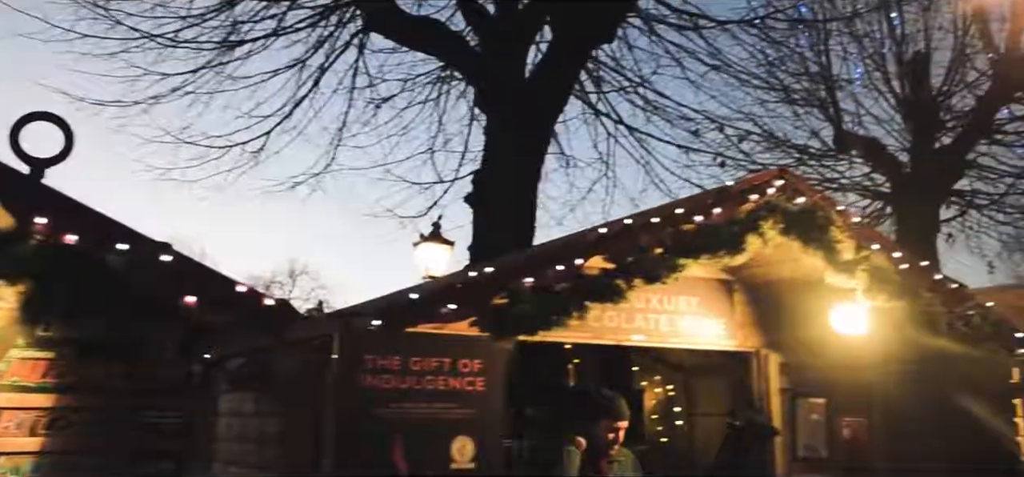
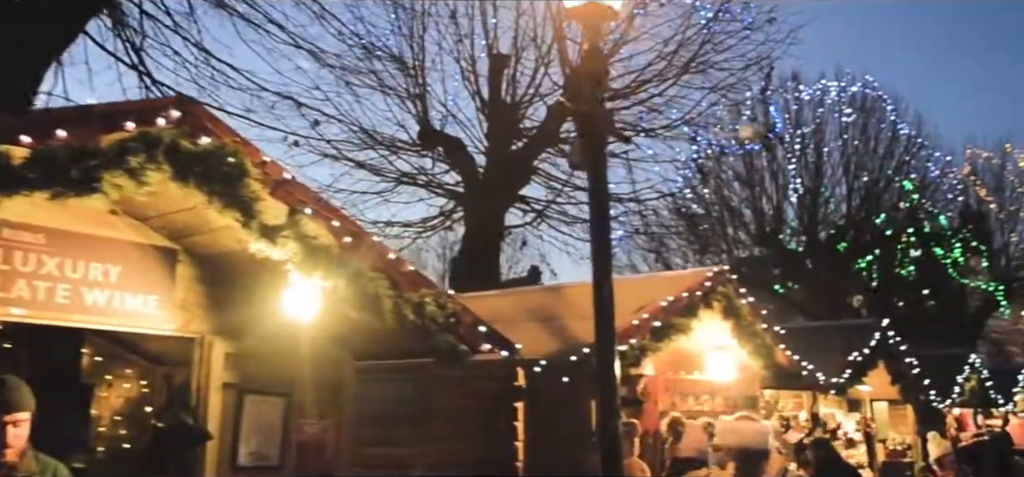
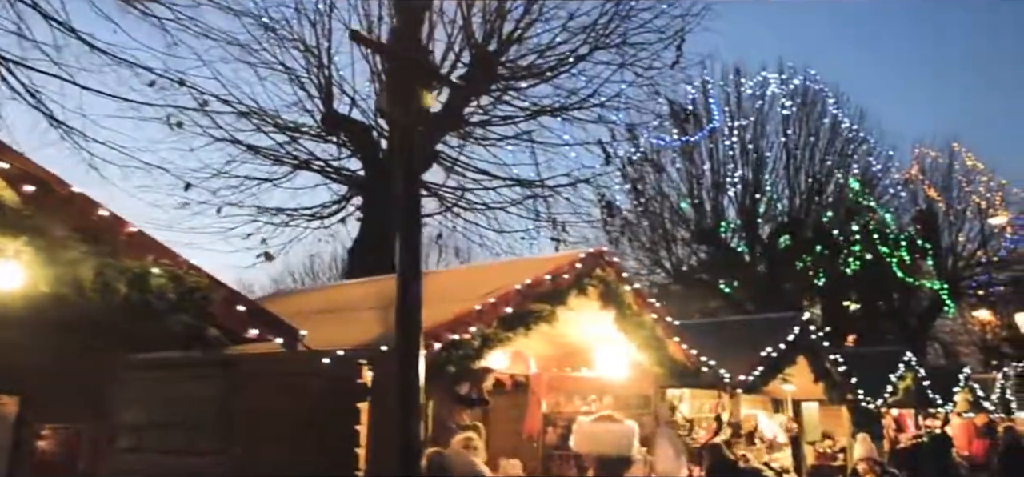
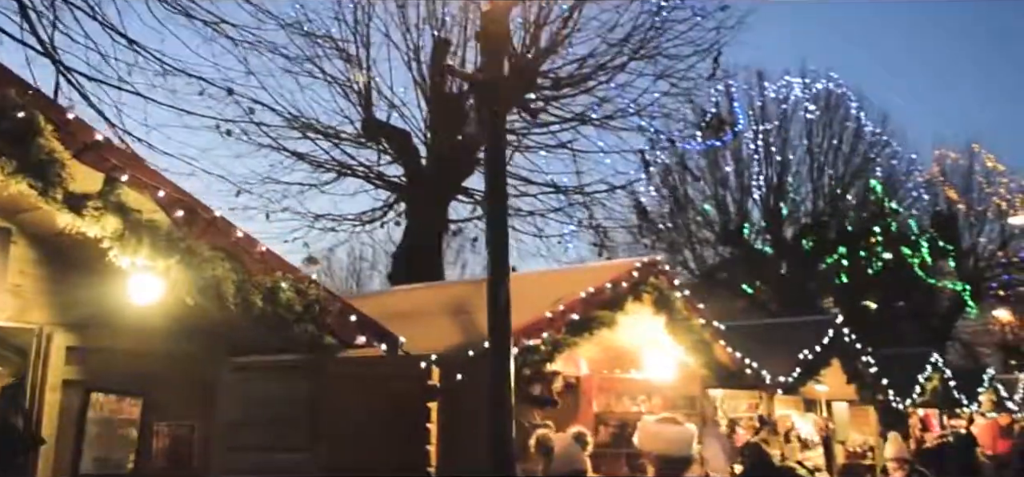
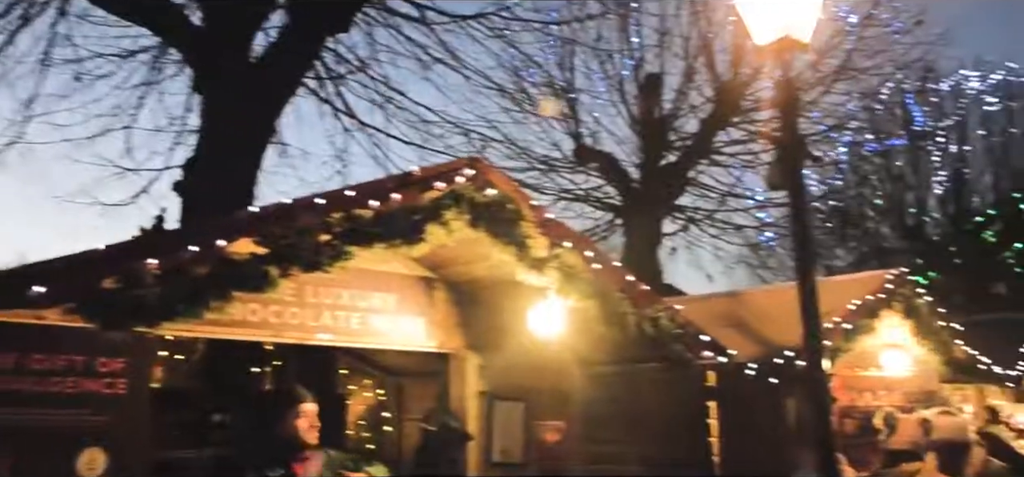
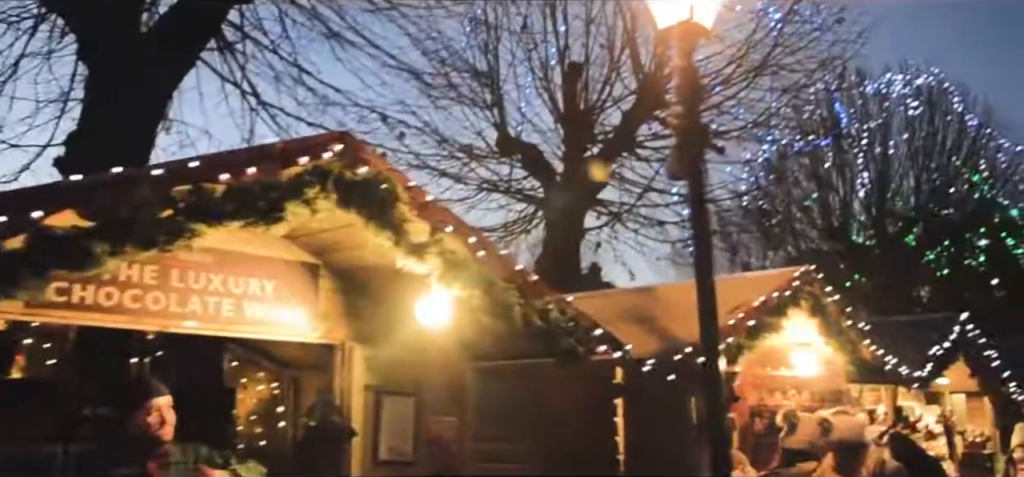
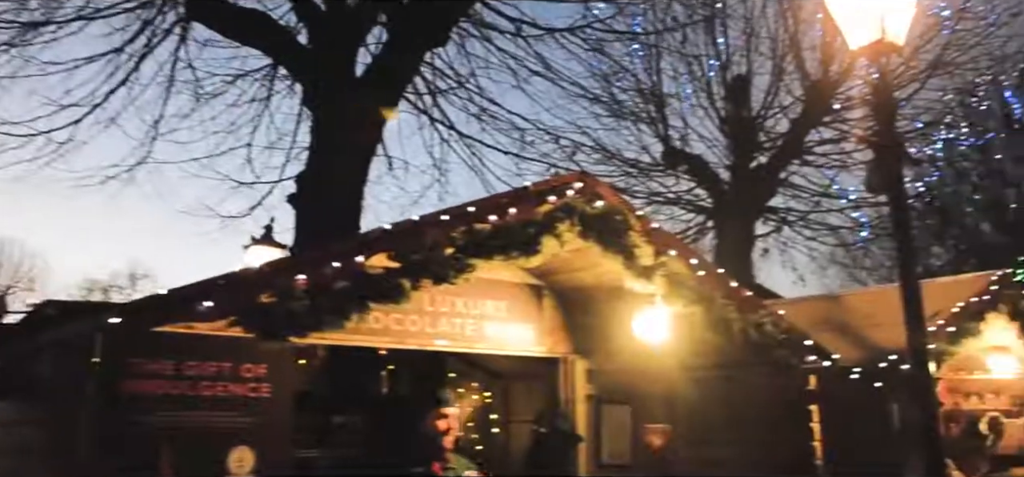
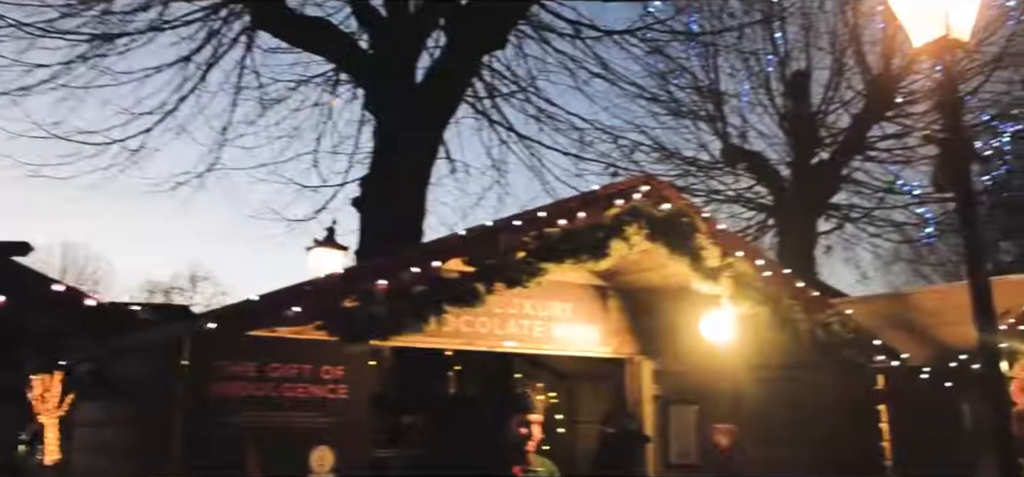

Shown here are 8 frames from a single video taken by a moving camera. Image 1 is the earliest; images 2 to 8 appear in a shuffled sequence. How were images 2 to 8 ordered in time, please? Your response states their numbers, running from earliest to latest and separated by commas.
8, 7, 5, 6, 2, 4, 3
